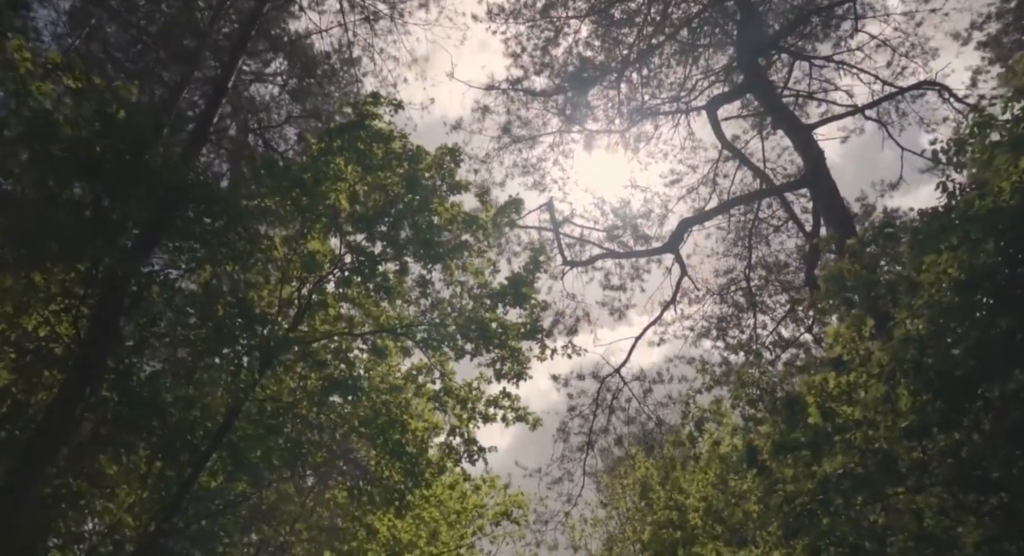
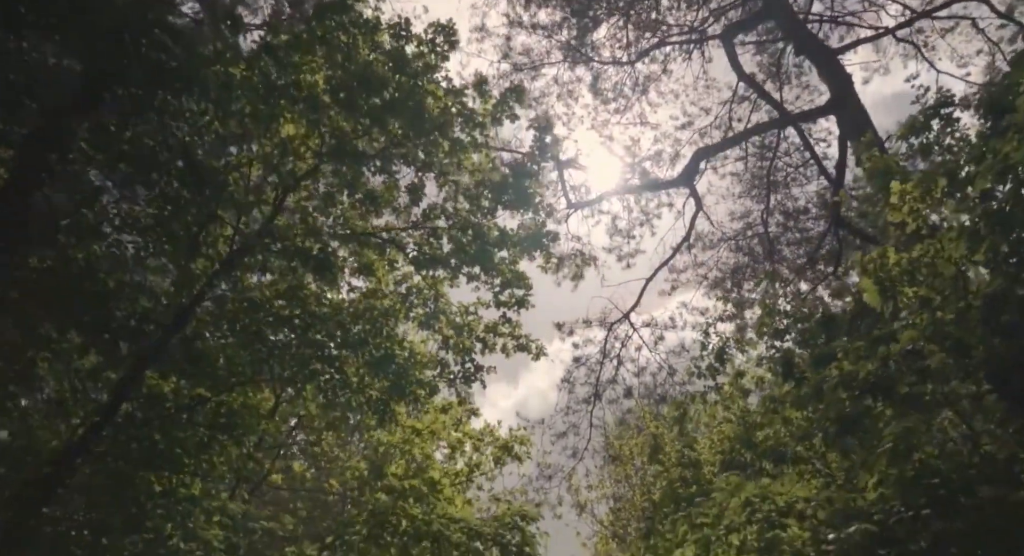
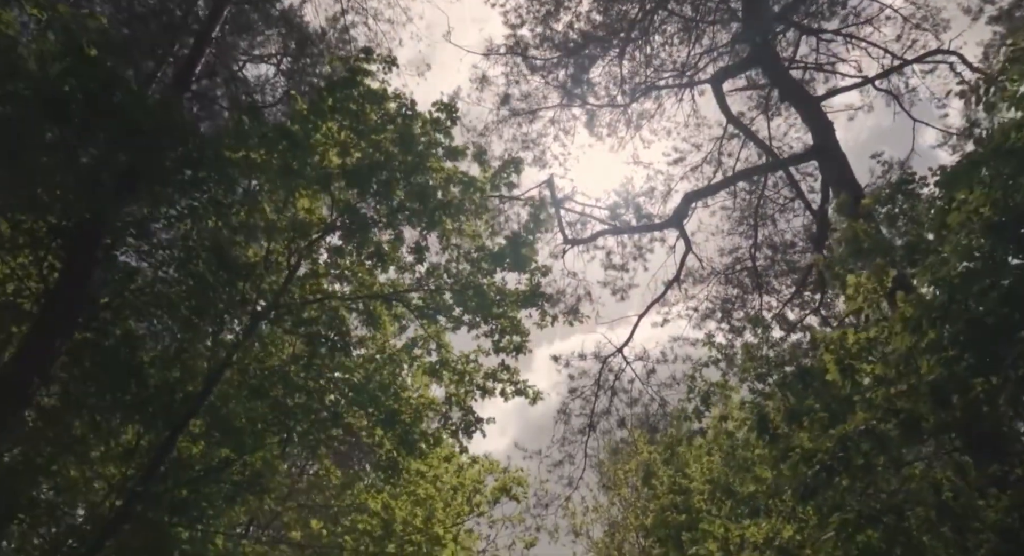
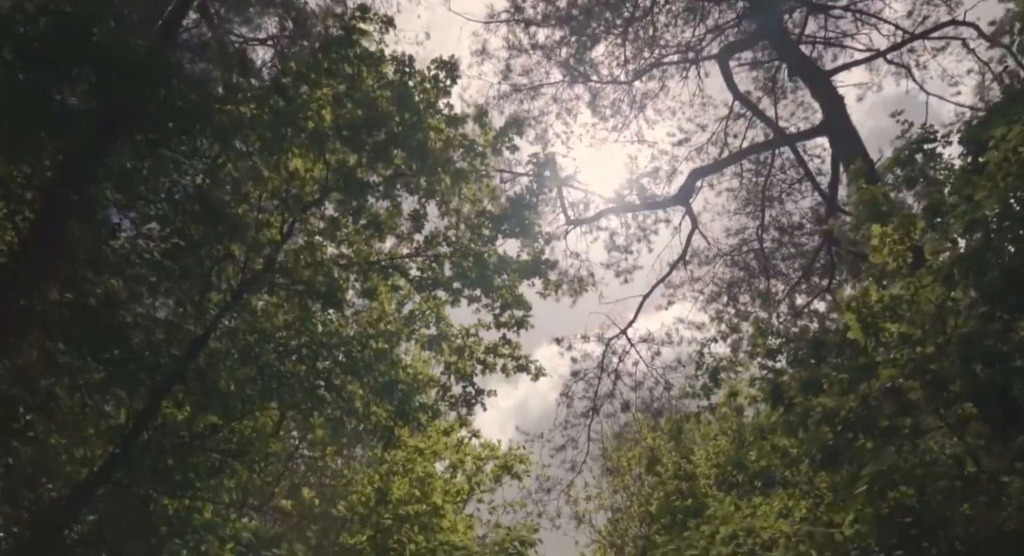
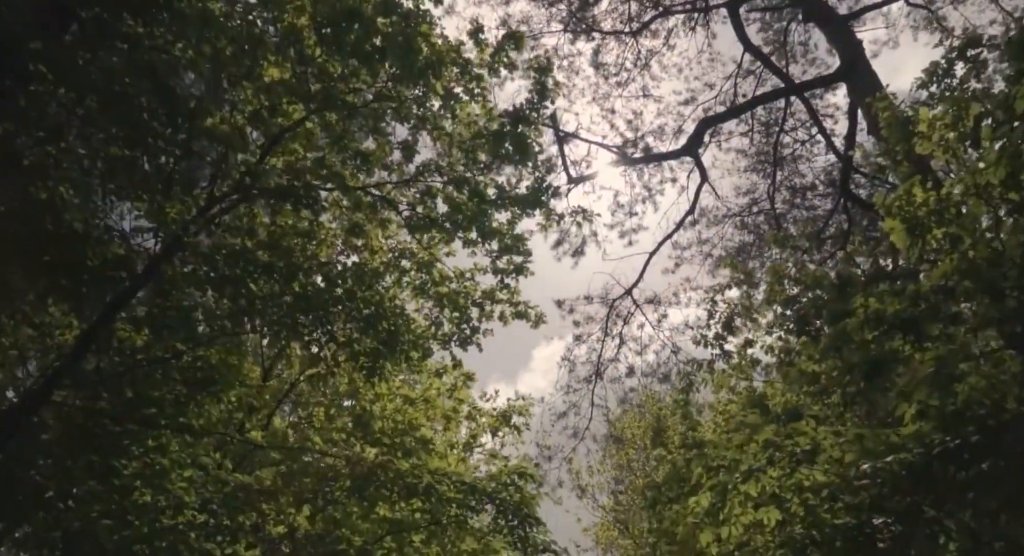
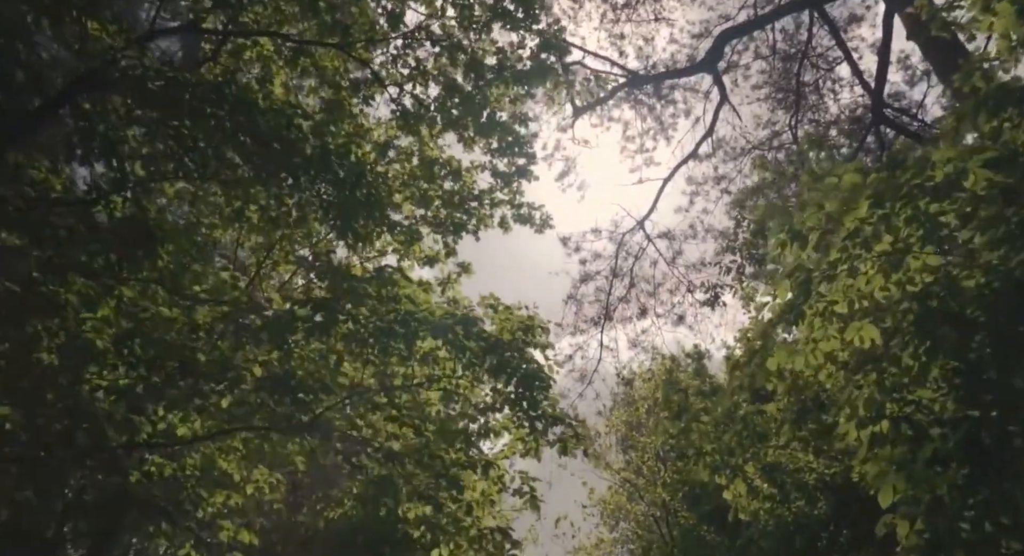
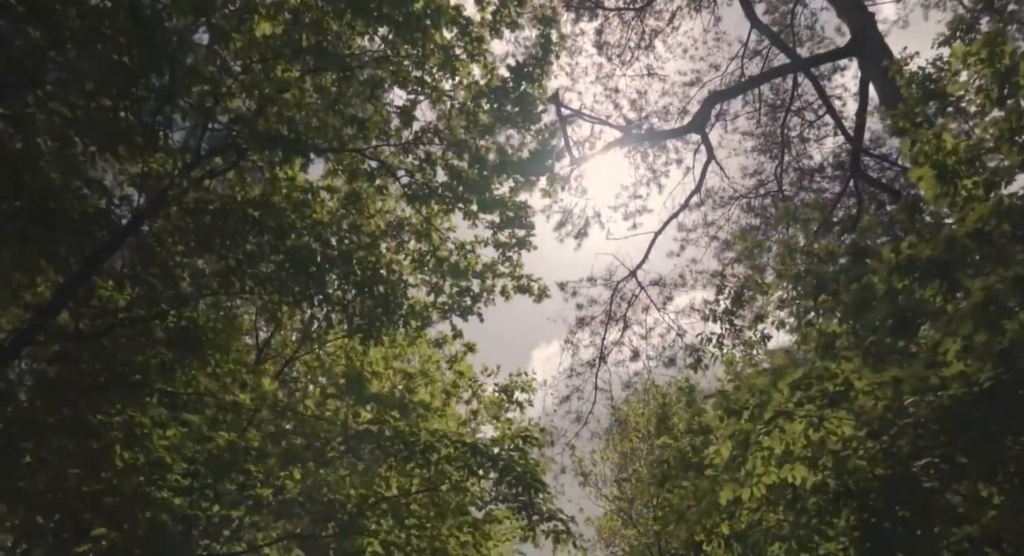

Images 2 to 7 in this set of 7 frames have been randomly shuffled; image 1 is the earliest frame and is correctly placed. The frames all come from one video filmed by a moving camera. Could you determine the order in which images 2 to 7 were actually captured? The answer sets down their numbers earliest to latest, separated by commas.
3, 4, 2, 5, 7, 6
